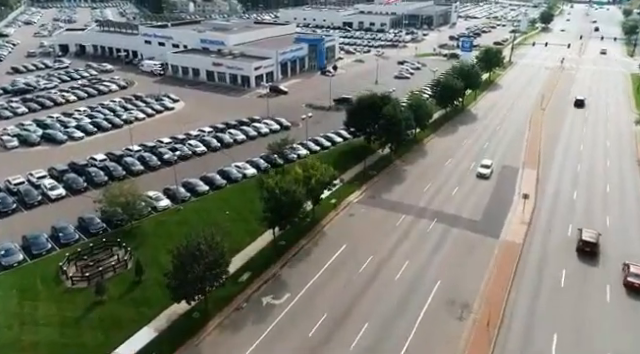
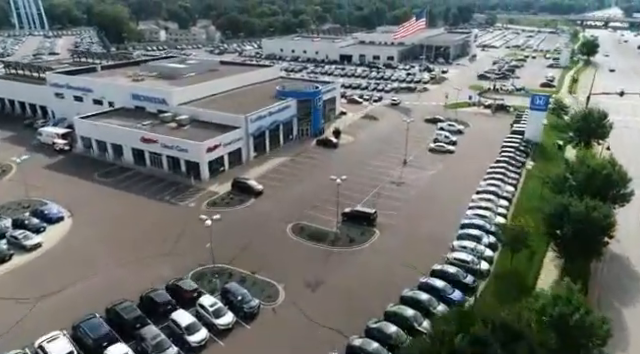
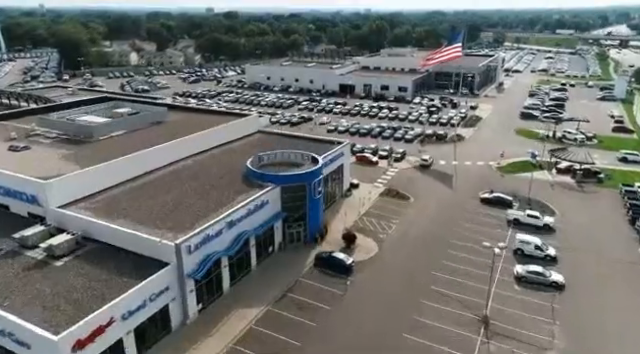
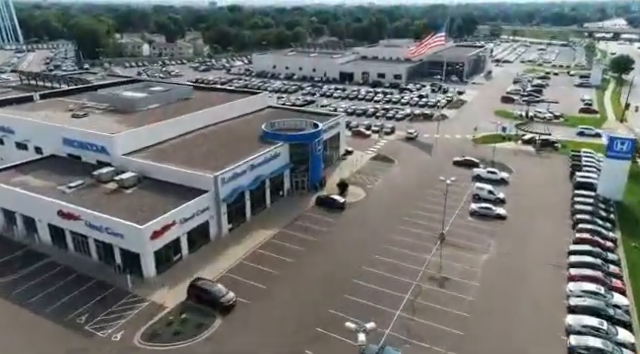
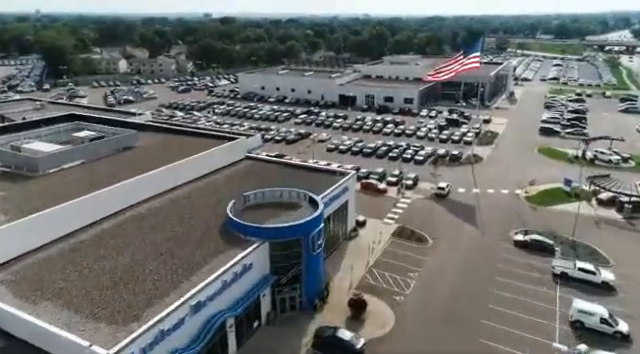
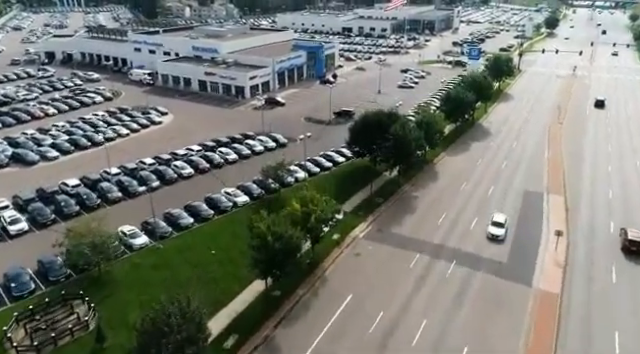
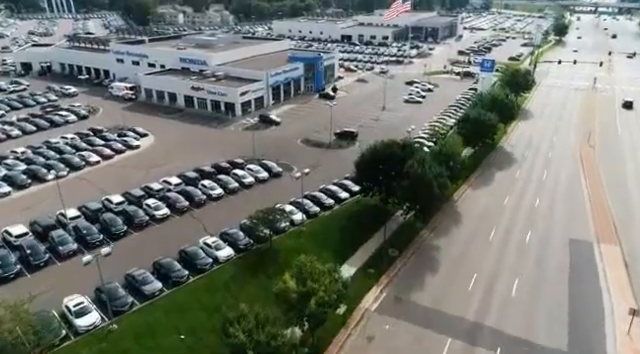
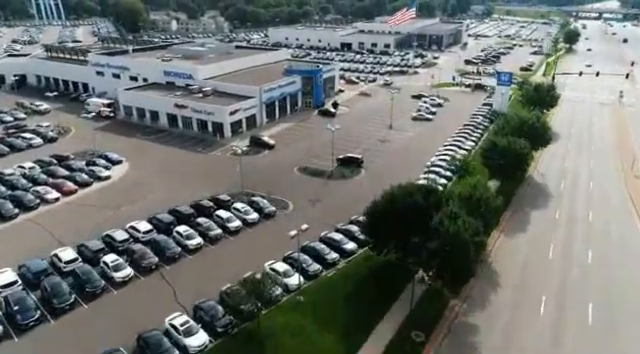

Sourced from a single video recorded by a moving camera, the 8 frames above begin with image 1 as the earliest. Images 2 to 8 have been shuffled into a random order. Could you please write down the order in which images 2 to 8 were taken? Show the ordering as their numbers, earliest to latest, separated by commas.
6, 7, 8, 2, 4, 3, 5
